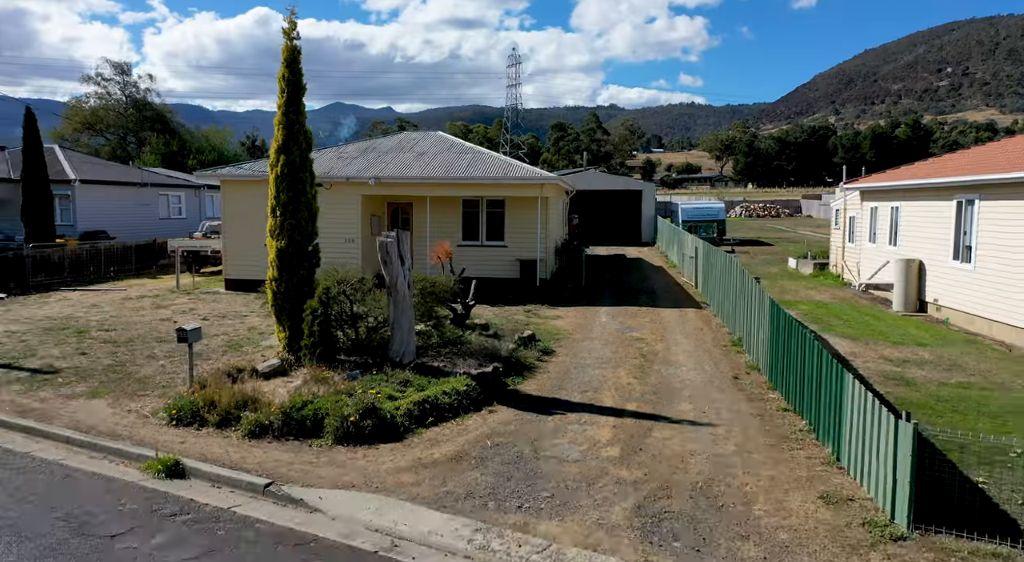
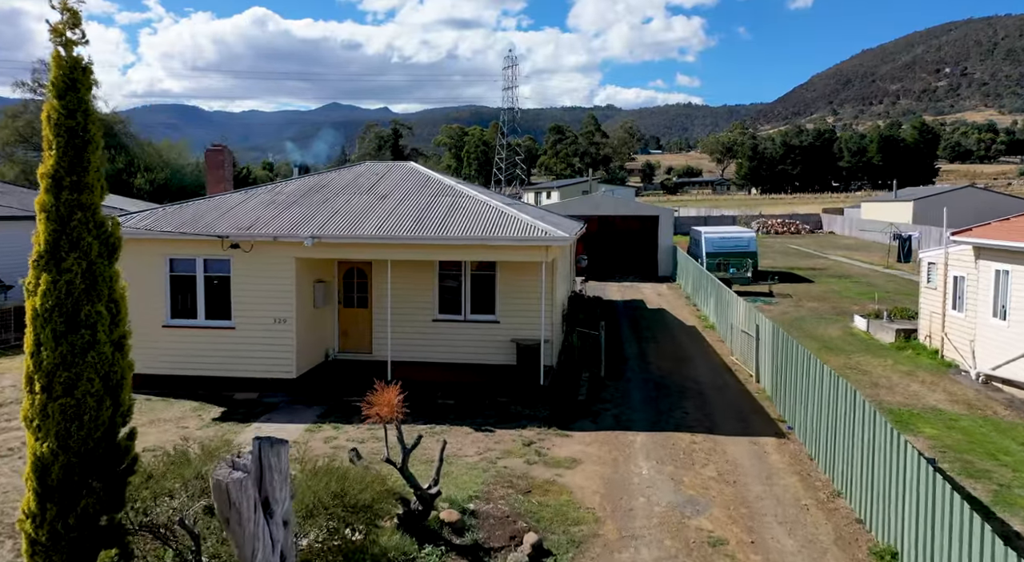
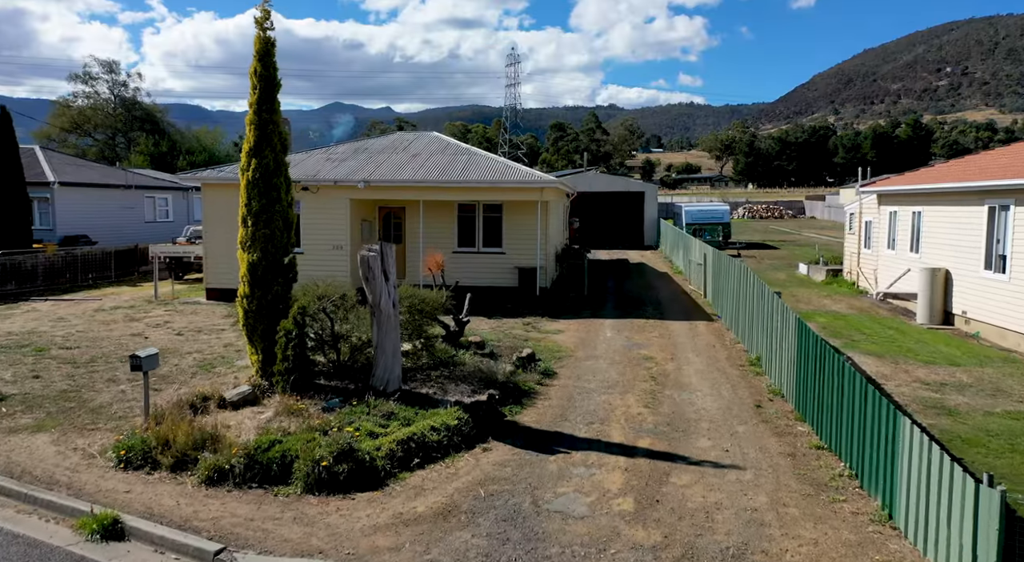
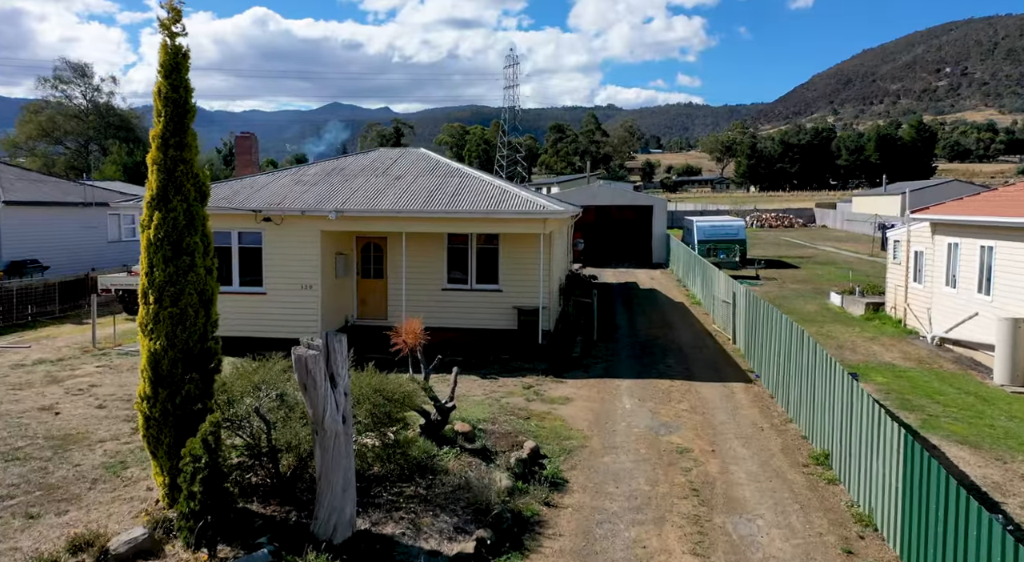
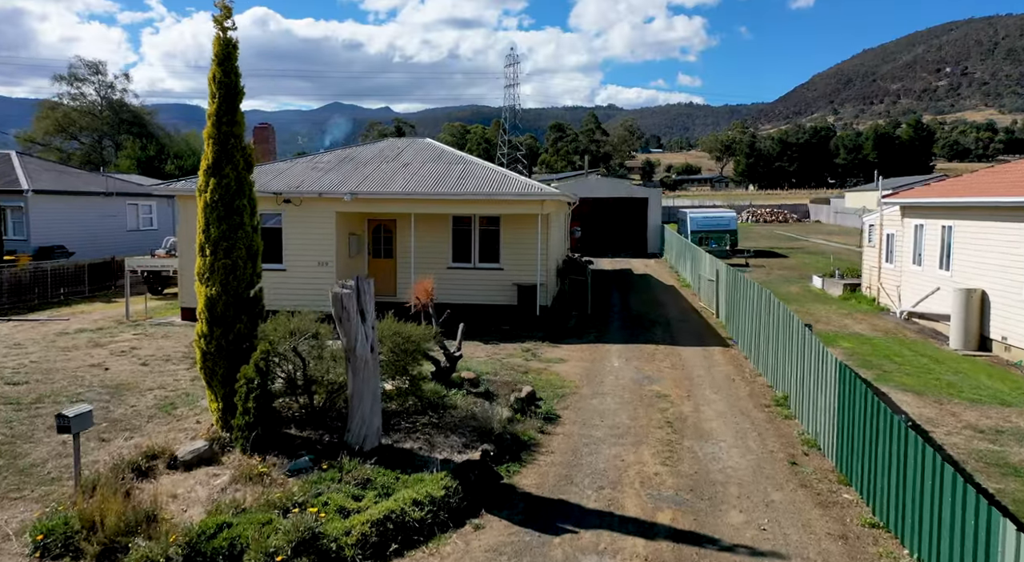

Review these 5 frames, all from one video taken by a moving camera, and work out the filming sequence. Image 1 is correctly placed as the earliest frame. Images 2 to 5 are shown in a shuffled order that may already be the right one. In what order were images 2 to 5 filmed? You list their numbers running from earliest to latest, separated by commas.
3, 5, 4, 2
